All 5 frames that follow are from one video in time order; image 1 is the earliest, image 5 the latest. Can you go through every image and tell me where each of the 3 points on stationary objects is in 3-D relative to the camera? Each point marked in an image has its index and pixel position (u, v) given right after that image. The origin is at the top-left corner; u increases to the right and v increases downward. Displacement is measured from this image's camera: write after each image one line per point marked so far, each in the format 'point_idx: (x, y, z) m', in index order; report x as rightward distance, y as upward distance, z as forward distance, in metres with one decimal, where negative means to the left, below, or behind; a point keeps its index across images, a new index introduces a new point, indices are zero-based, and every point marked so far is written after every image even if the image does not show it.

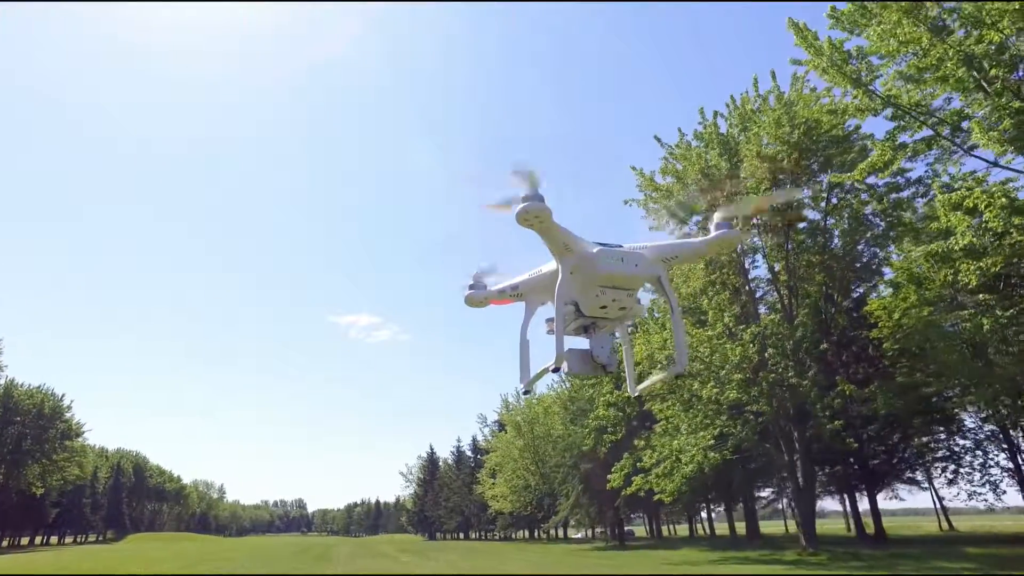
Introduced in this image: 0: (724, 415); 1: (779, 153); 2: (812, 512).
0: (+5.7, -3.4, +17.5) m
1: (+7.7, +3.9, +18.4) m
2: (+7.9, -5.9, +17.1) m
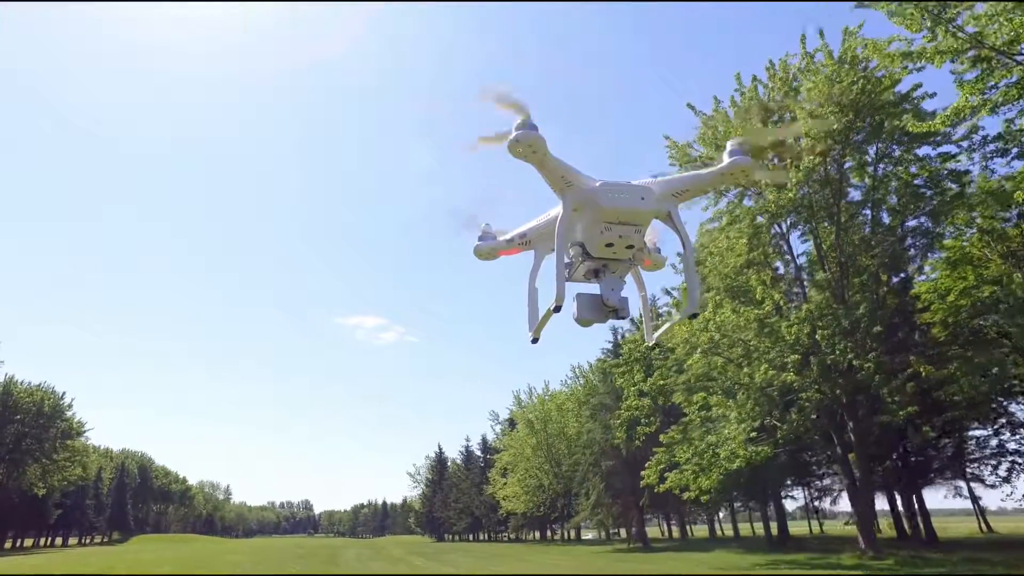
0: (+6.4, -2.8, +15.9) m
1: (+8.3, +4.5, +16.8) m
2: (+8.6, -5.3, +15.4) m
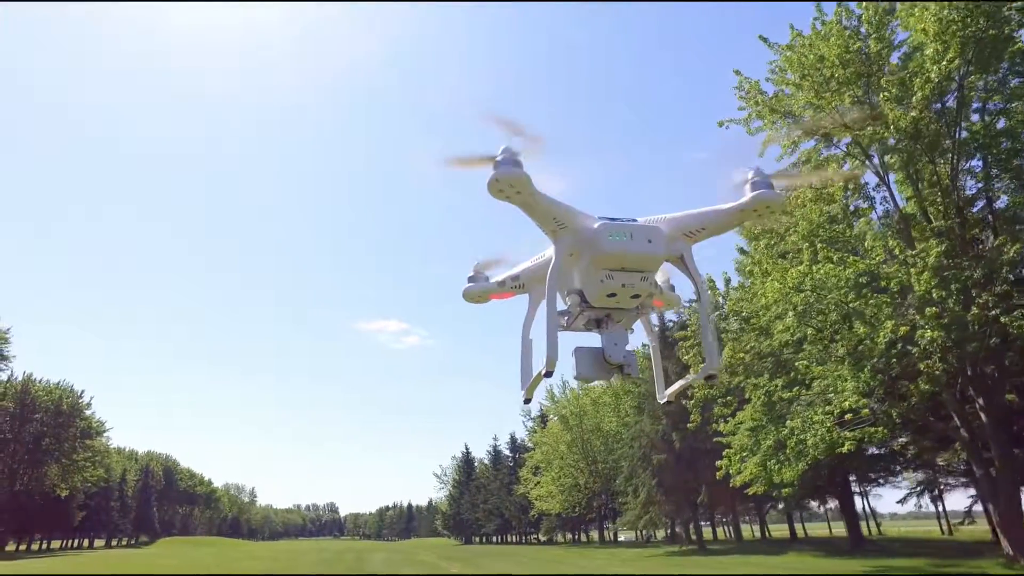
0: (+7.5, -1.8, +13.2) m
1: (+9.4, +5.5, +14.1) m
2: (+9.7, -4.2, +12.6) m
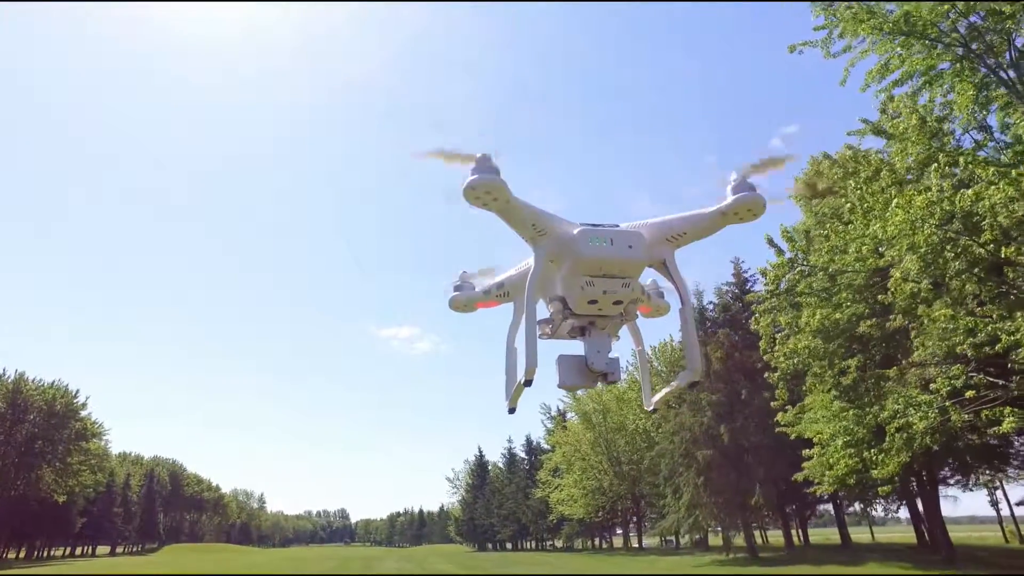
0: (+8.2, -0.7, +10.2) m
1: (+10.1, +6.6, +11.1) m
2: (+10.4, -3.2, +9.6) m
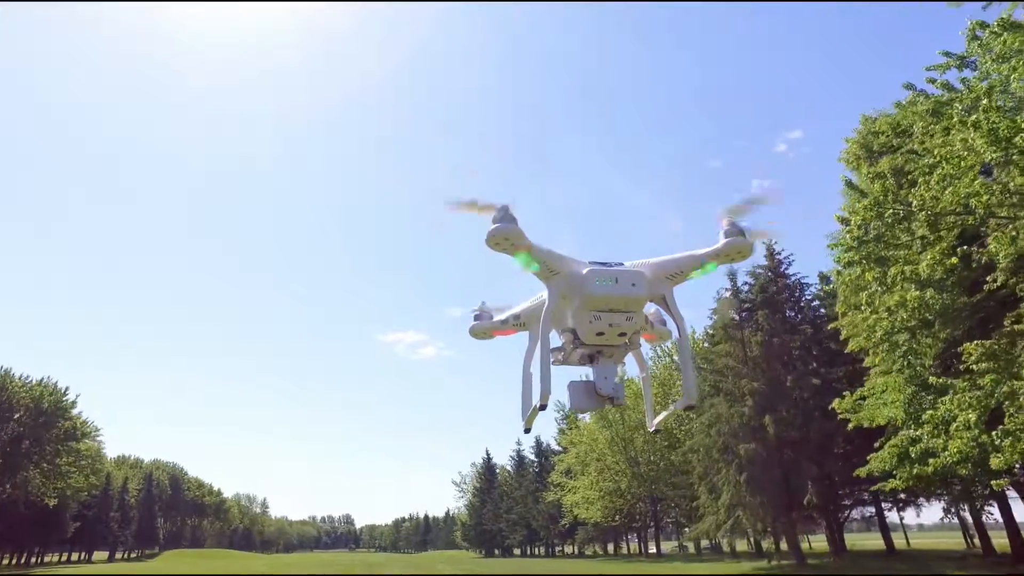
0: (+8.6, +0.2, +7.7) m
1: (+10.5, +7.5, +8.7) m
2: (+10.9, -2.3, +7.1) m
